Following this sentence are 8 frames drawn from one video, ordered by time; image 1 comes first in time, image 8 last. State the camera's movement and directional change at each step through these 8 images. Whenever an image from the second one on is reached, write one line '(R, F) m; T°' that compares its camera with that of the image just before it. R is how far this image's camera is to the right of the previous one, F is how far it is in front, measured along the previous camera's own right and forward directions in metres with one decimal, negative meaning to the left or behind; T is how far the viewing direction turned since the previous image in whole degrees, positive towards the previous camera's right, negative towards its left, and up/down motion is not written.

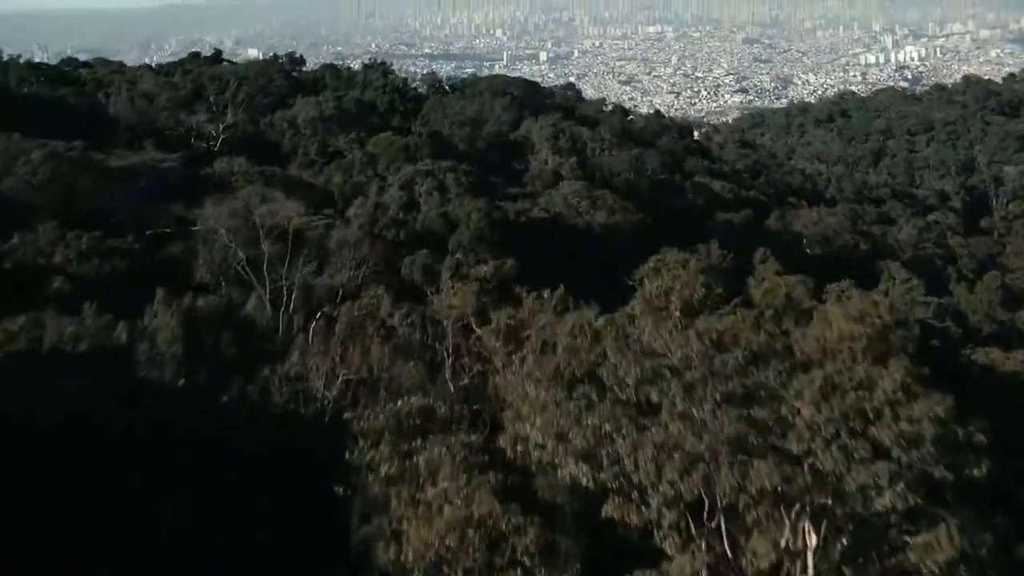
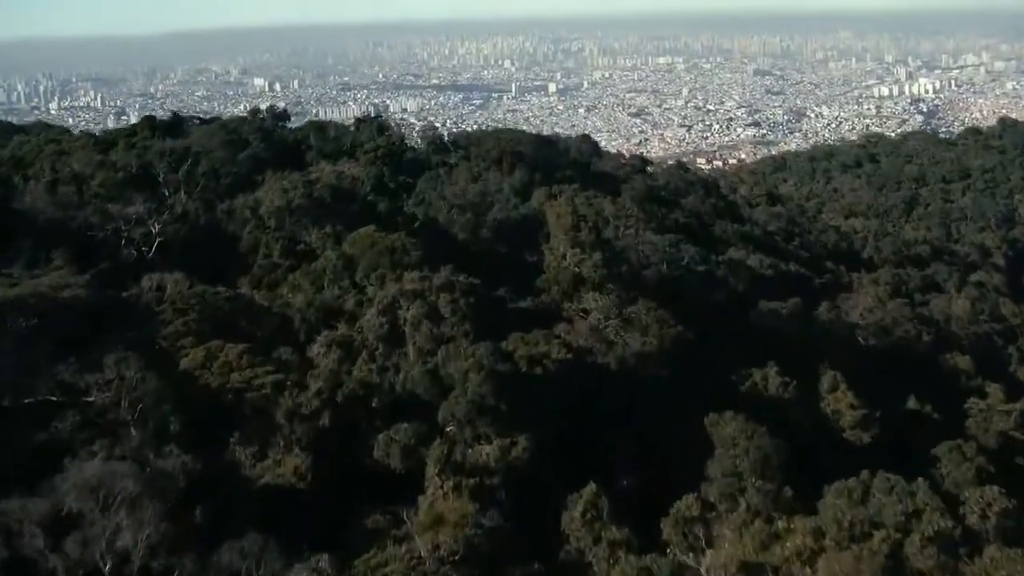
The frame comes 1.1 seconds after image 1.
(-0.1, +2.6) m; 0°
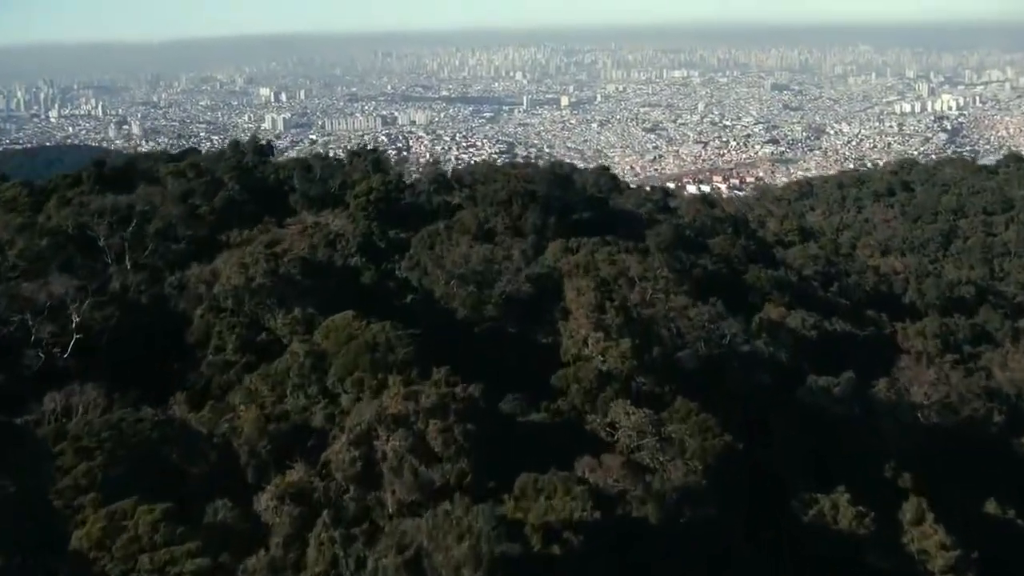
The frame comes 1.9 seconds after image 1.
(0.0, +2.1) m; -1°
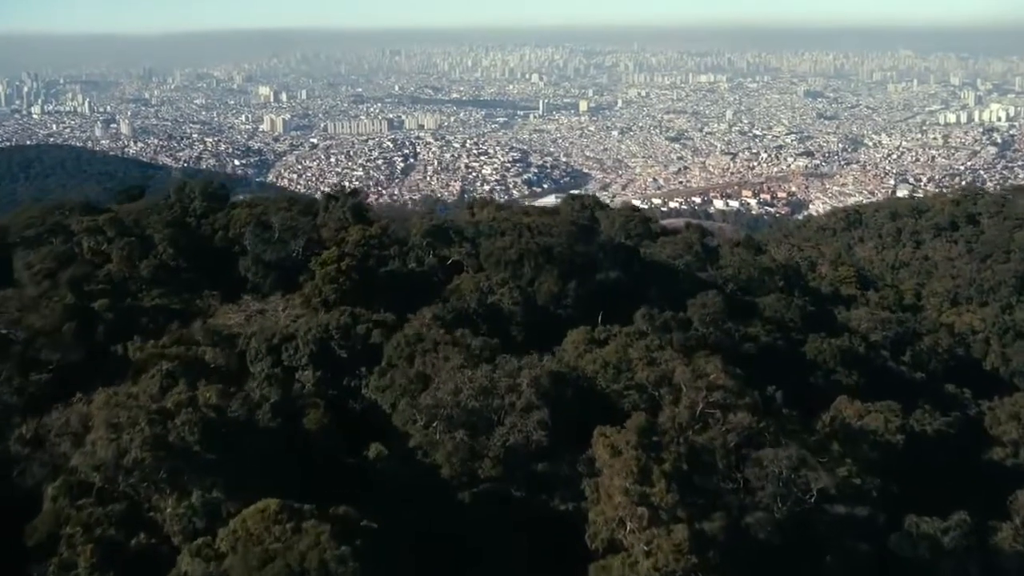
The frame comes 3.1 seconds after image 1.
(0.0, +3.2) m; -1°
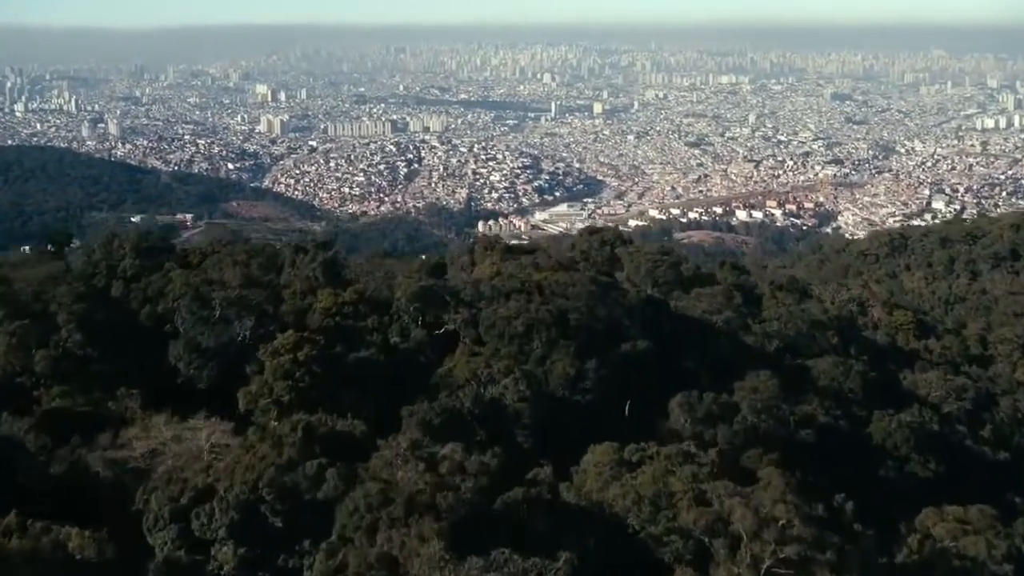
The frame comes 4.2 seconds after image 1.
(0.0, +2.6) m; -1°
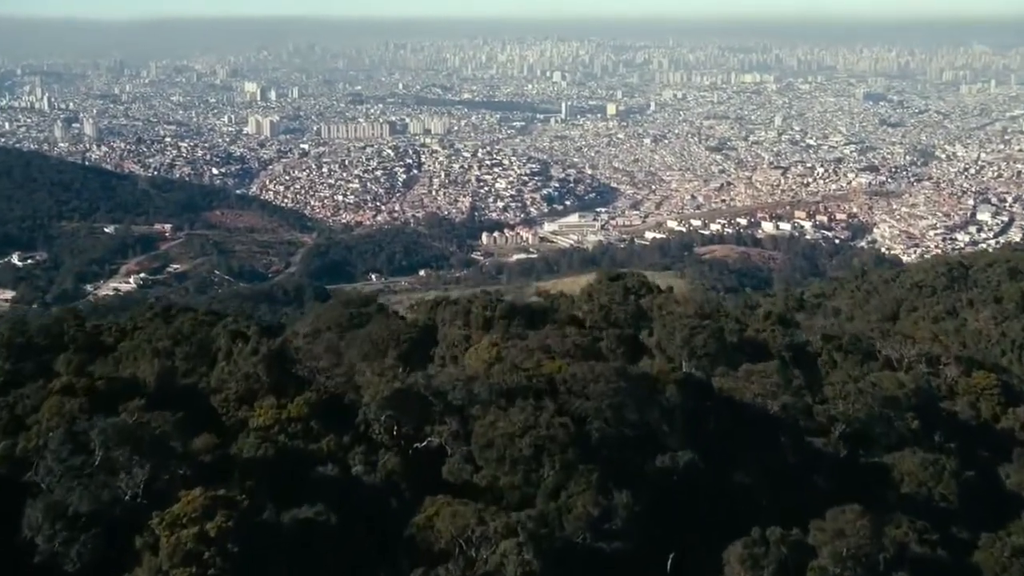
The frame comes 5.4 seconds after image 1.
(0.0, +2.9) m; 0°
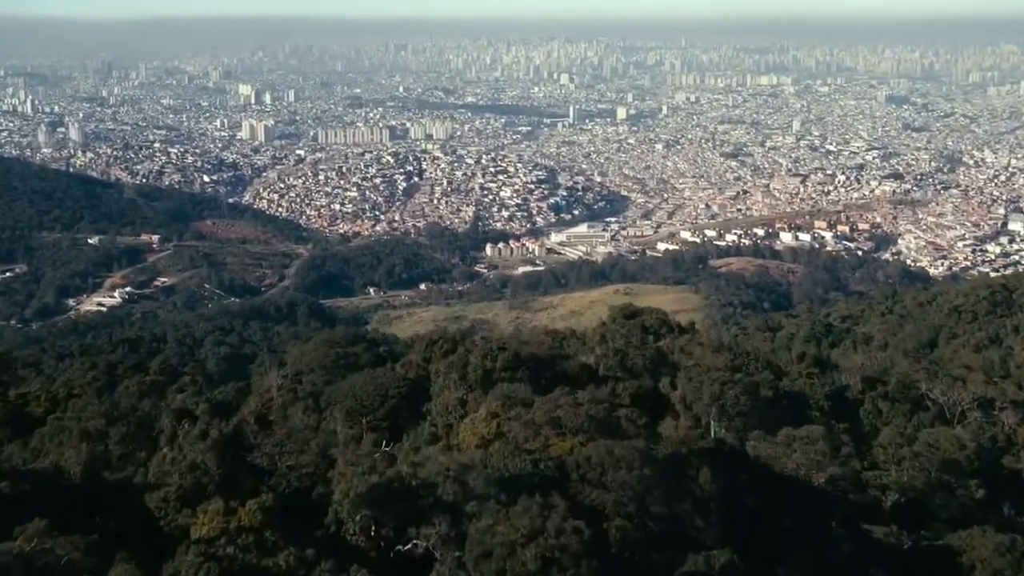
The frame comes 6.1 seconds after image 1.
(0.0, +1.7) m; 0°
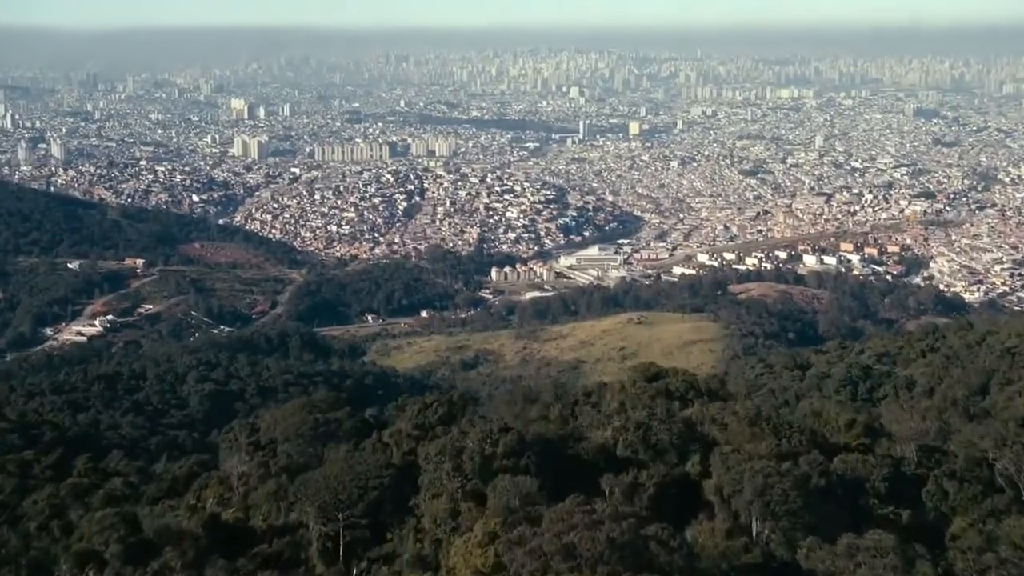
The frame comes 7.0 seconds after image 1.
(+0.1, +1.9) m; -1°
